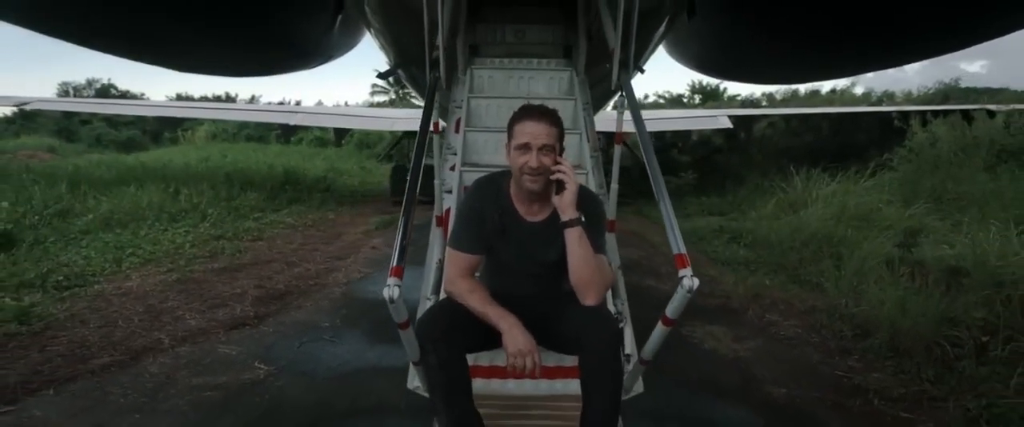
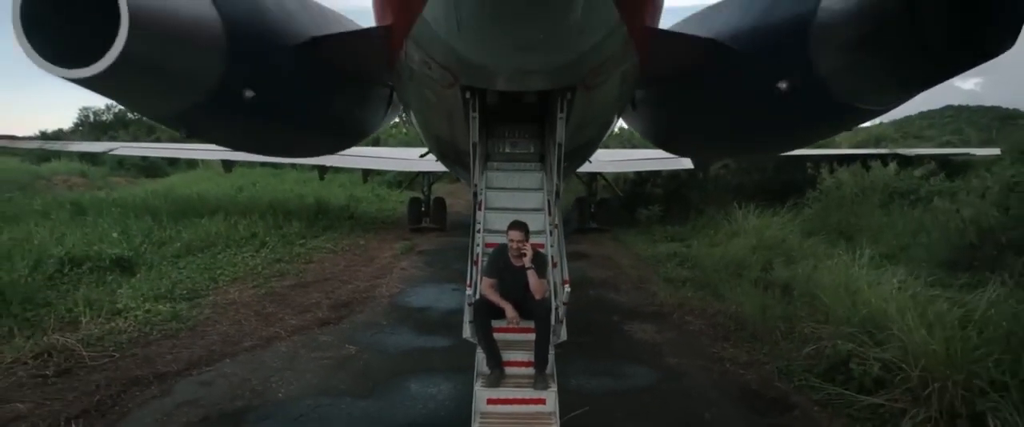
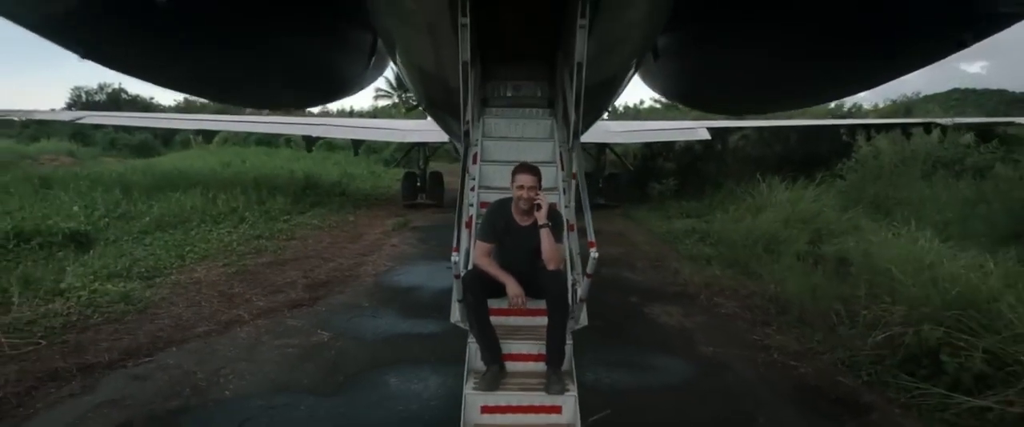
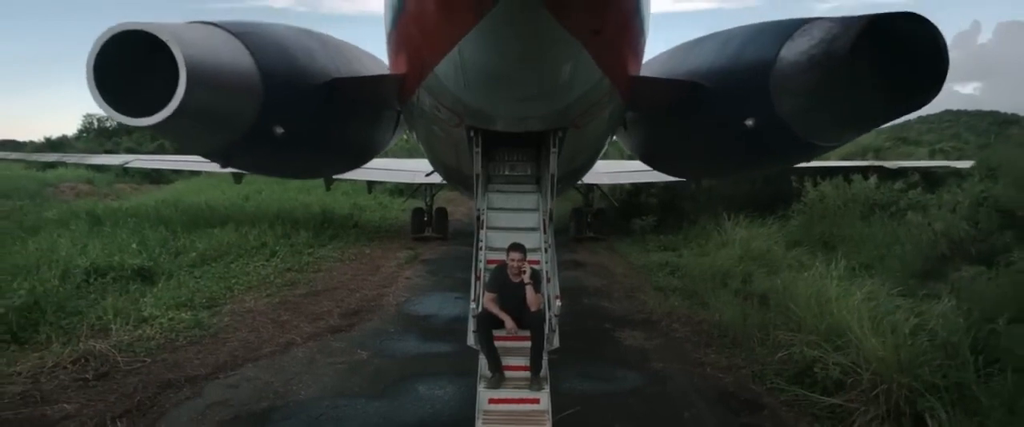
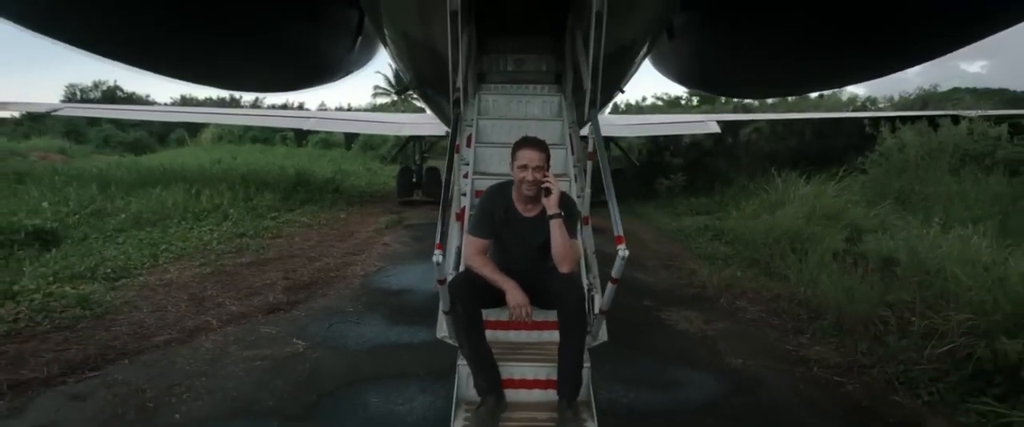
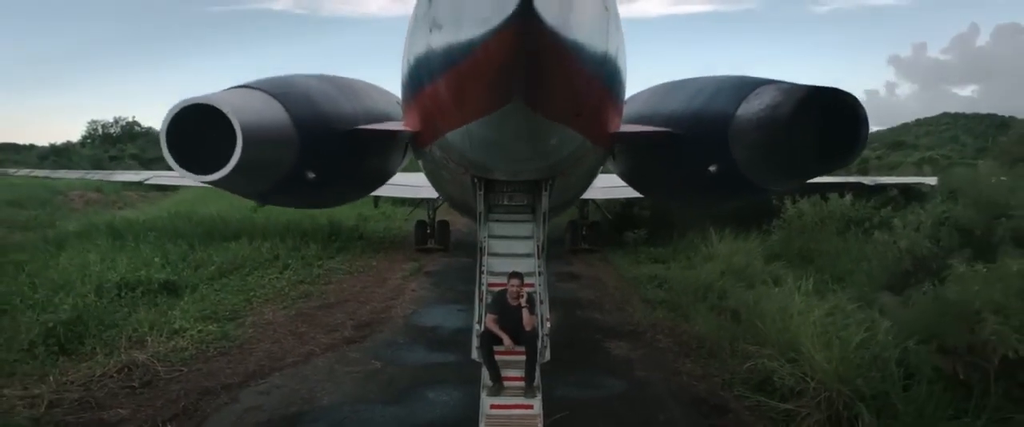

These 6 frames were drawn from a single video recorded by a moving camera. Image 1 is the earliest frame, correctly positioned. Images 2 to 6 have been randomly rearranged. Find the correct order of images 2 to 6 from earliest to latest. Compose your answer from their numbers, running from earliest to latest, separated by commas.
5, 3, 2, 4, 6
